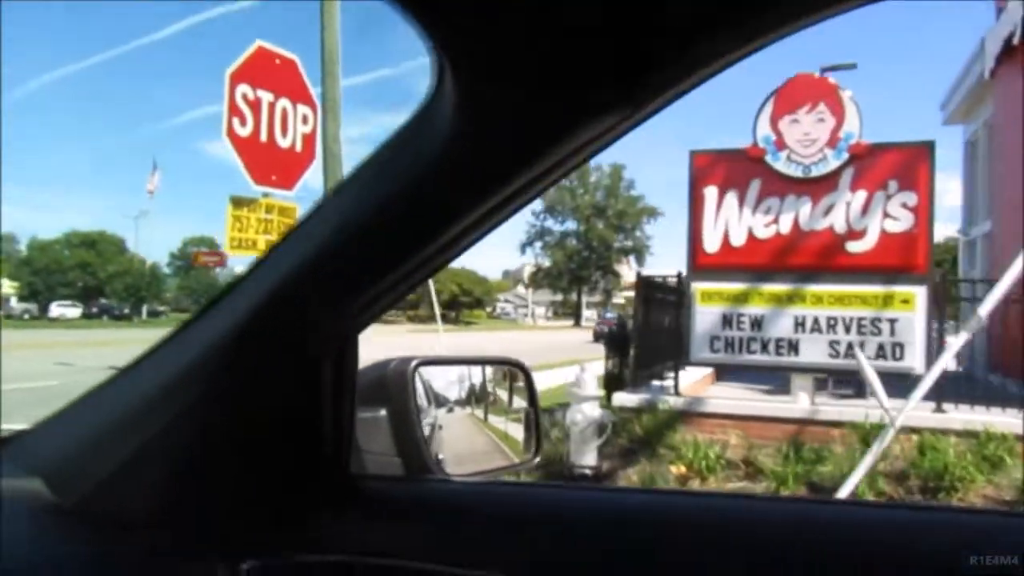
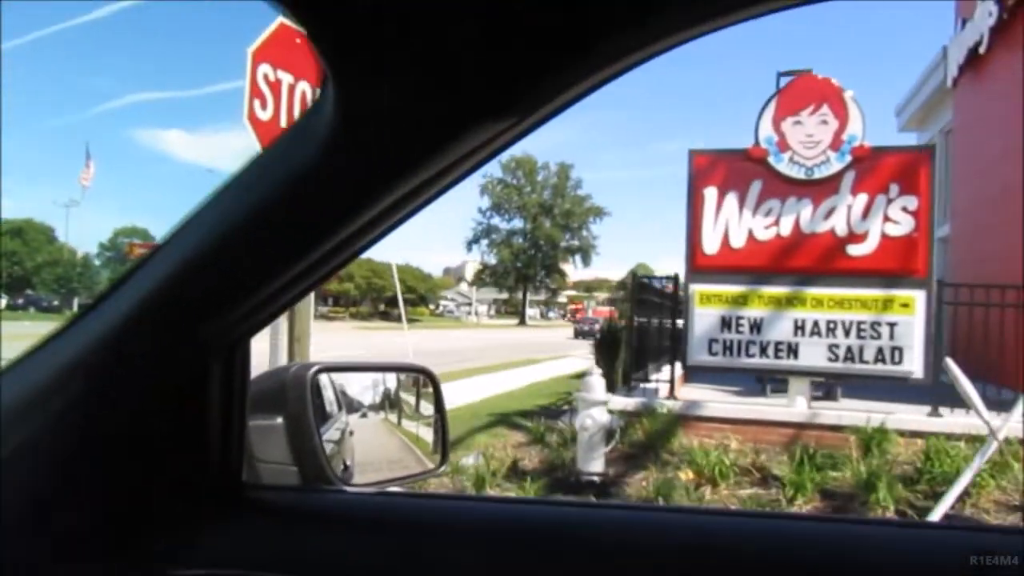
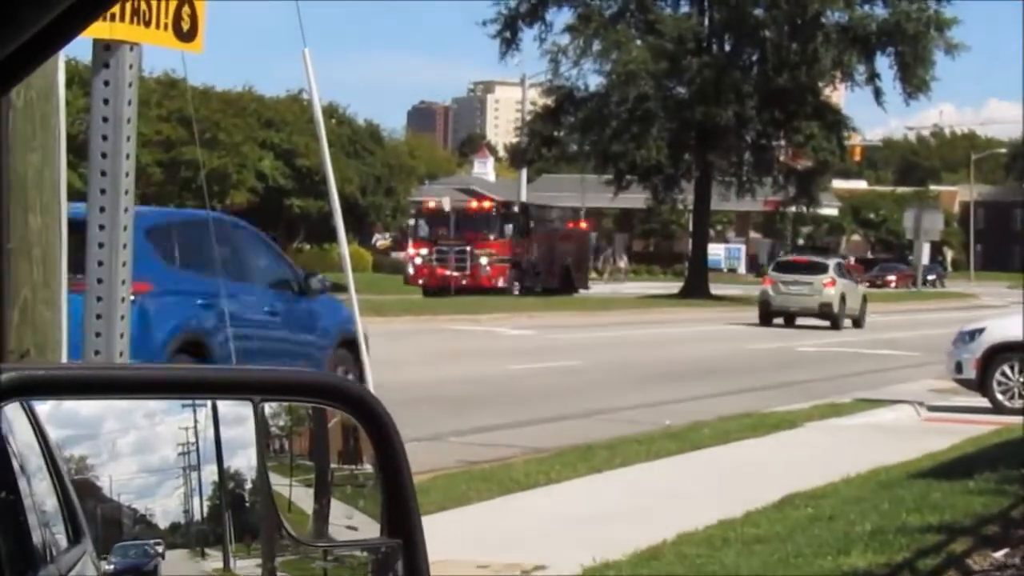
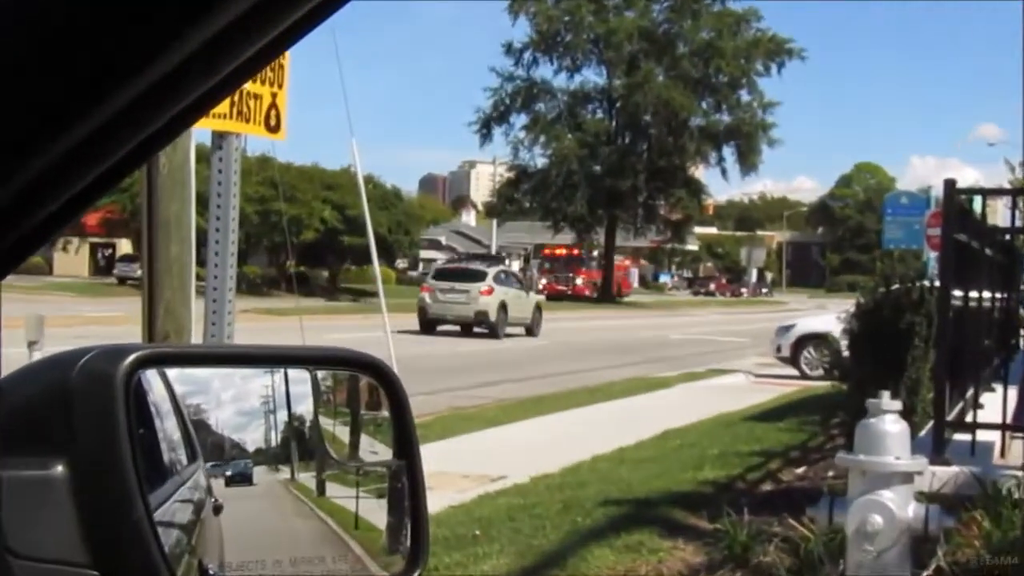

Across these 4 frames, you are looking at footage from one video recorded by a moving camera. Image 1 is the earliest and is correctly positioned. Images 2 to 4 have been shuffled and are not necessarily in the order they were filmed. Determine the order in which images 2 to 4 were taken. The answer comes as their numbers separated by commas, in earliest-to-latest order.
2, 4, 3
